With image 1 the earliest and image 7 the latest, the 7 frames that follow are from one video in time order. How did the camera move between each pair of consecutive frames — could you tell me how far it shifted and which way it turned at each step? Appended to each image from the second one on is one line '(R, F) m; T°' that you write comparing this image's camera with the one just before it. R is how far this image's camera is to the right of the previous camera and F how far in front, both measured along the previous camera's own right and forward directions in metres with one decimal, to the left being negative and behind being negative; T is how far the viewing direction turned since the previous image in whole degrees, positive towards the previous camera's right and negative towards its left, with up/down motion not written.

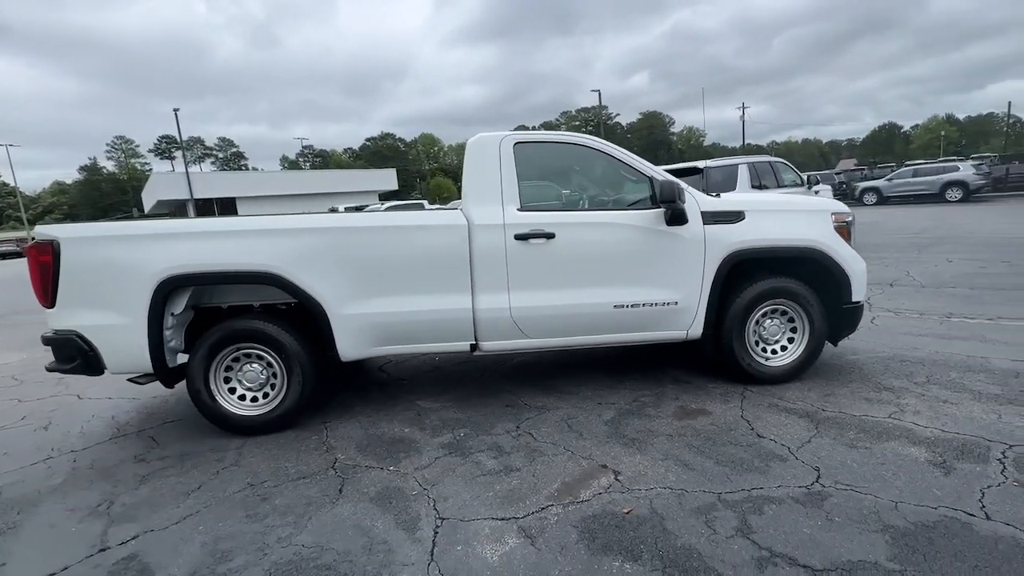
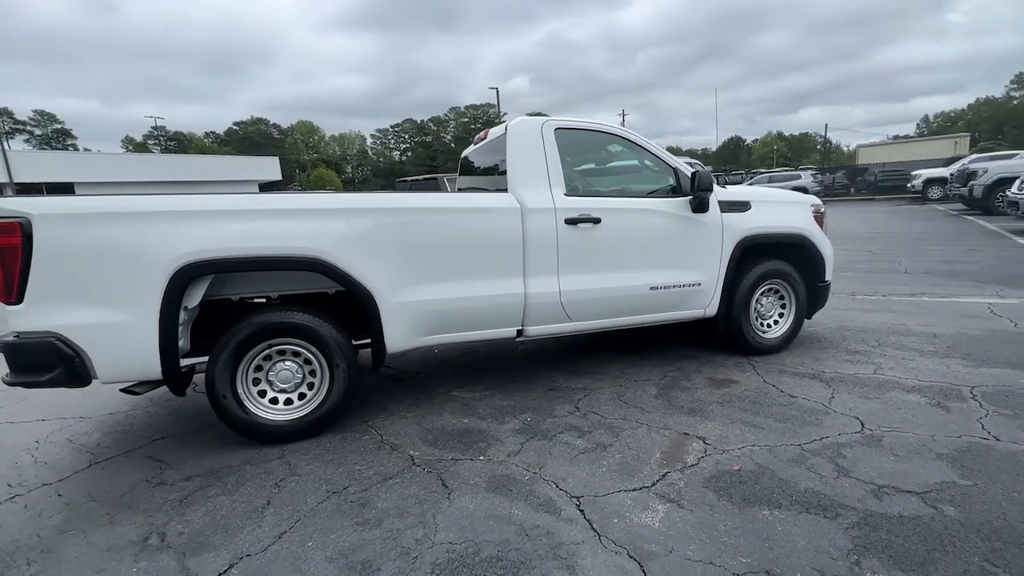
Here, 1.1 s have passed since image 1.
(-1.4, +0.2) m; +14°
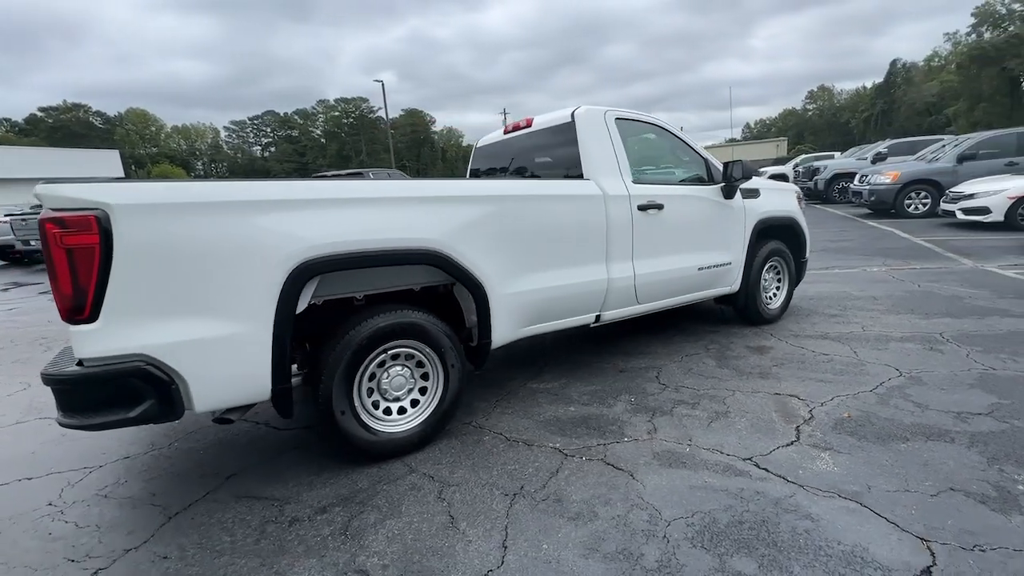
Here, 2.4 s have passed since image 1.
(-1.7, +0.2) m; +14°
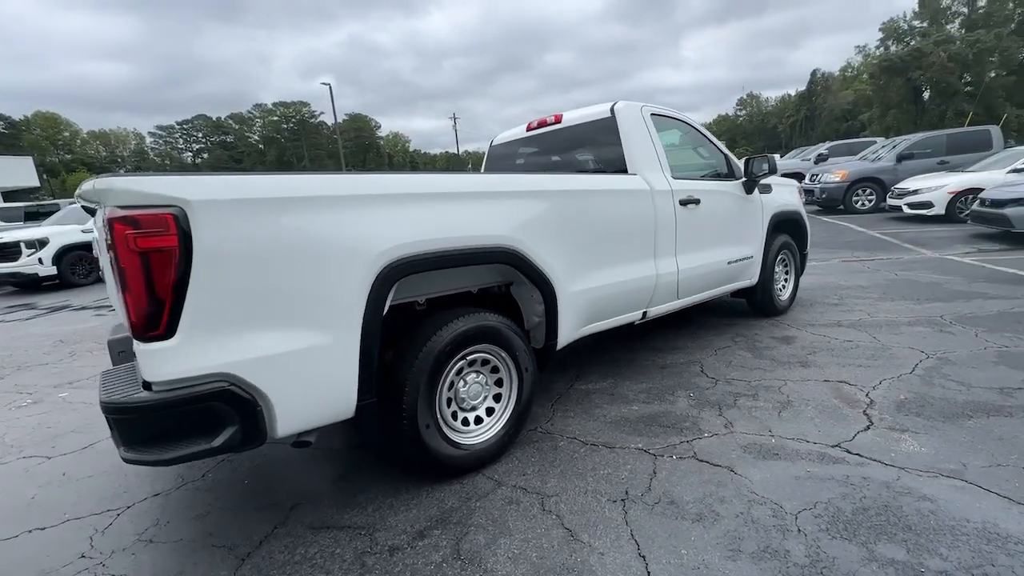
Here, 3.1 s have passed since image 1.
(-0.8, +0.2) m; +6°
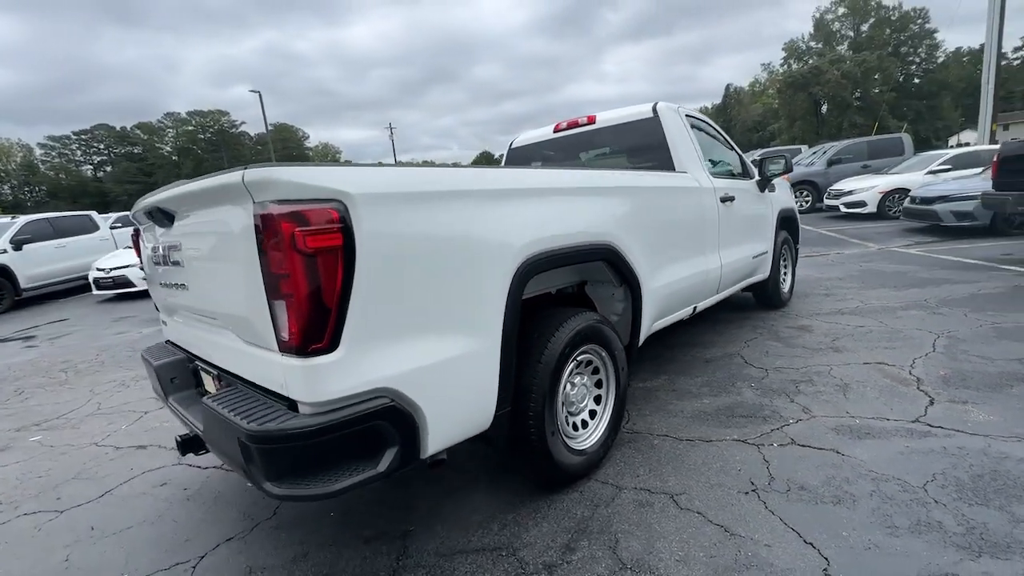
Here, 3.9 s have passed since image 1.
(-1.0, +0.2) m; +7°
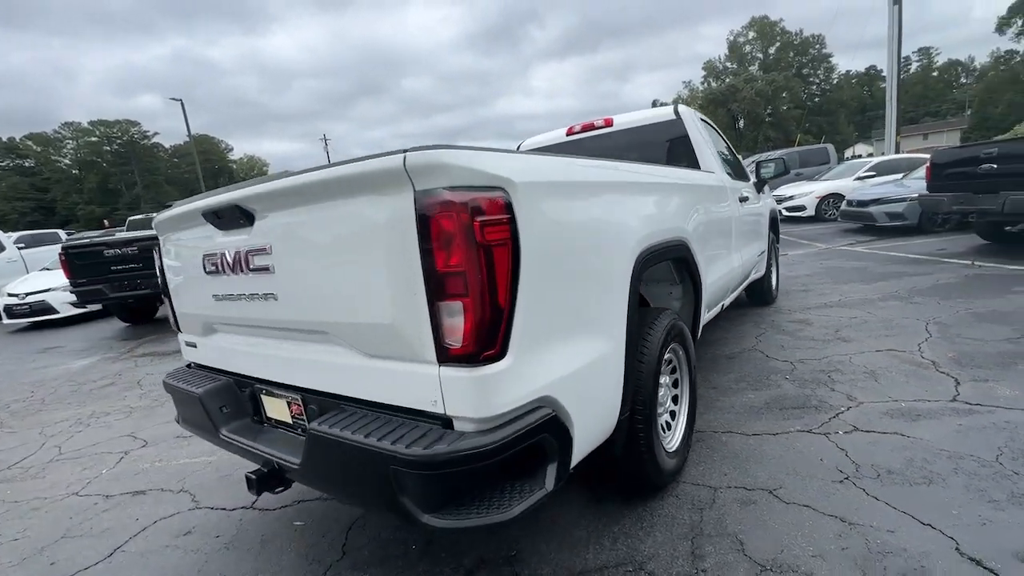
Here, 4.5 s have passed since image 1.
(-0.8, +0.2) m; +7°
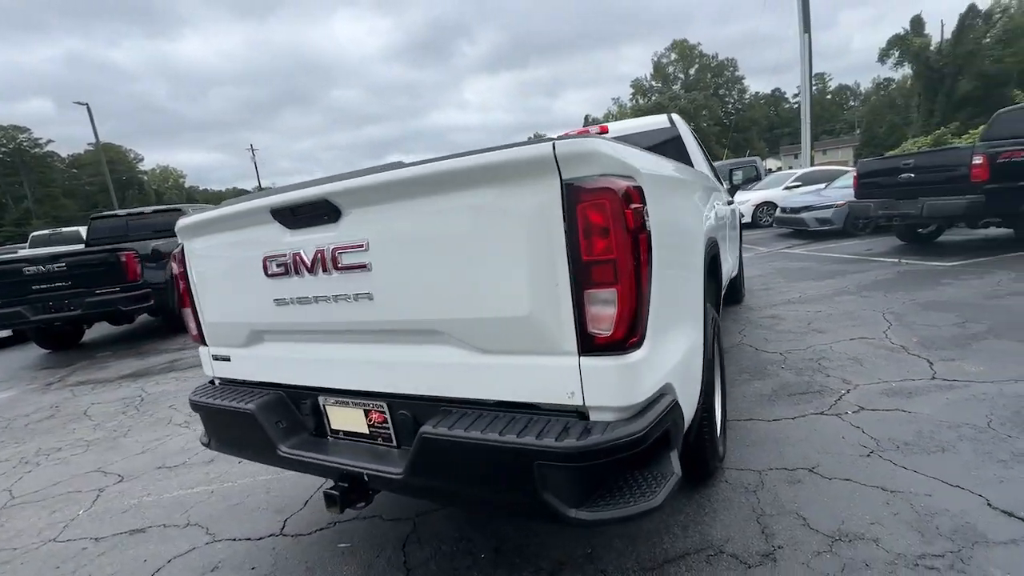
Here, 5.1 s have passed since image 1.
(-0.6, 0.0) m; +7°
